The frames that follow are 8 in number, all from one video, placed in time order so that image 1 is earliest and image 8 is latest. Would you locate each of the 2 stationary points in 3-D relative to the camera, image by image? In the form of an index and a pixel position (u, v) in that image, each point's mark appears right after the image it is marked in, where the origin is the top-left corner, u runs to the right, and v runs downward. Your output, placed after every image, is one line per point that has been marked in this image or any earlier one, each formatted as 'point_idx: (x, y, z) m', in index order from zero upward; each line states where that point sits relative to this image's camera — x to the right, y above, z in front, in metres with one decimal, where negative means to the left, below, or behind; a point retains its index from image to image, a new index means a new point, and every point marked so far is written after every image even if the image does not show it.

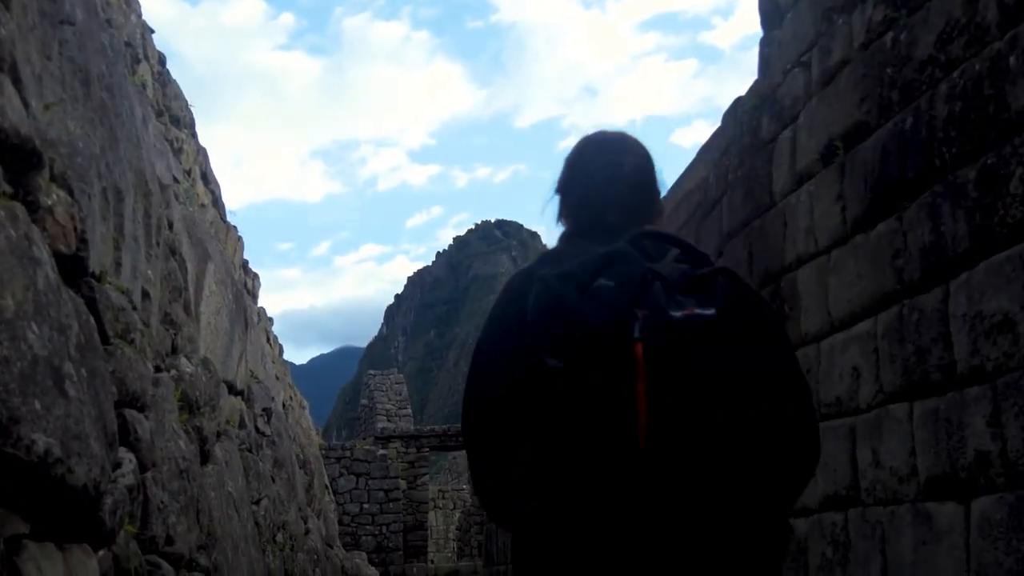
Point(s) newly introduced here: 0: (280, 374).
0: (-2.0, -0.7, +9.6) m
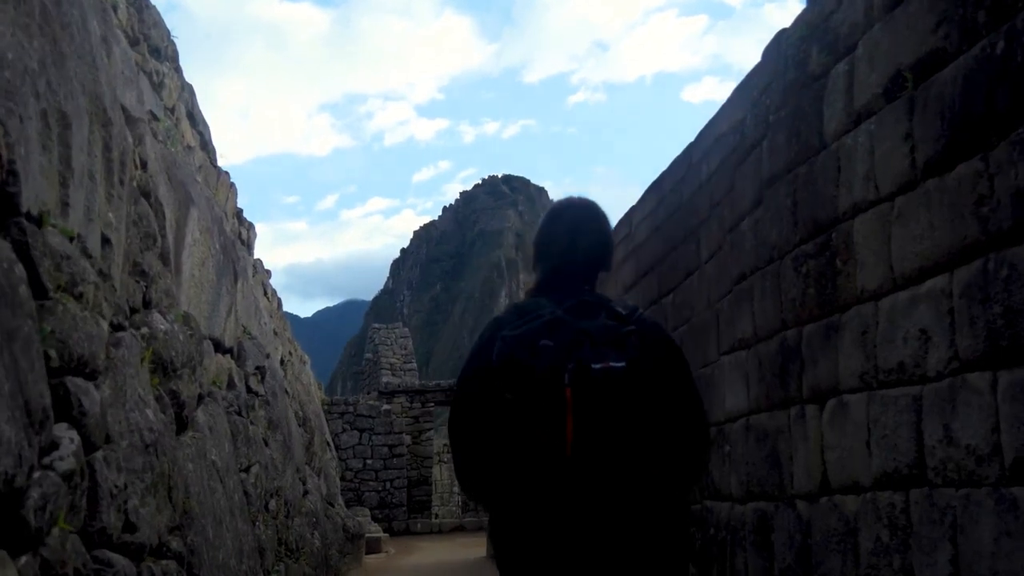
0: (-1.9, -0.3, +9.2) m
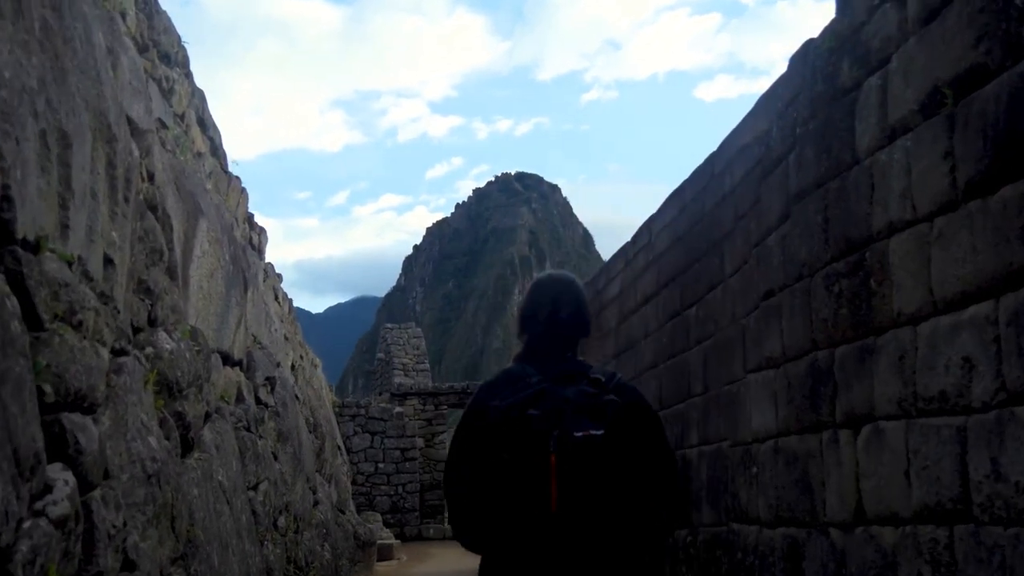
0: (-1.8, -0.4, +9.1) m
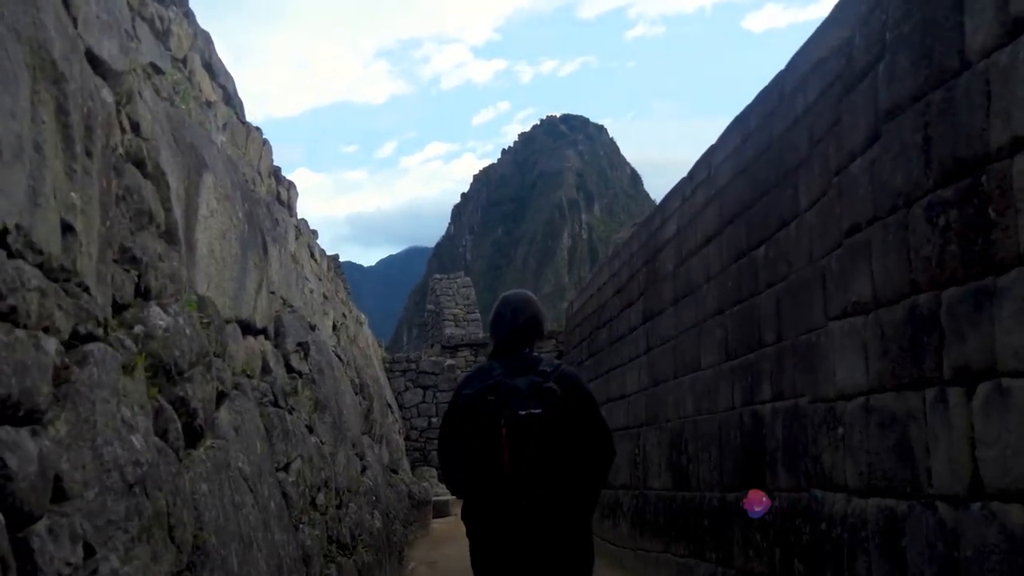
0: (-1.4, 0.0, +8.7) m
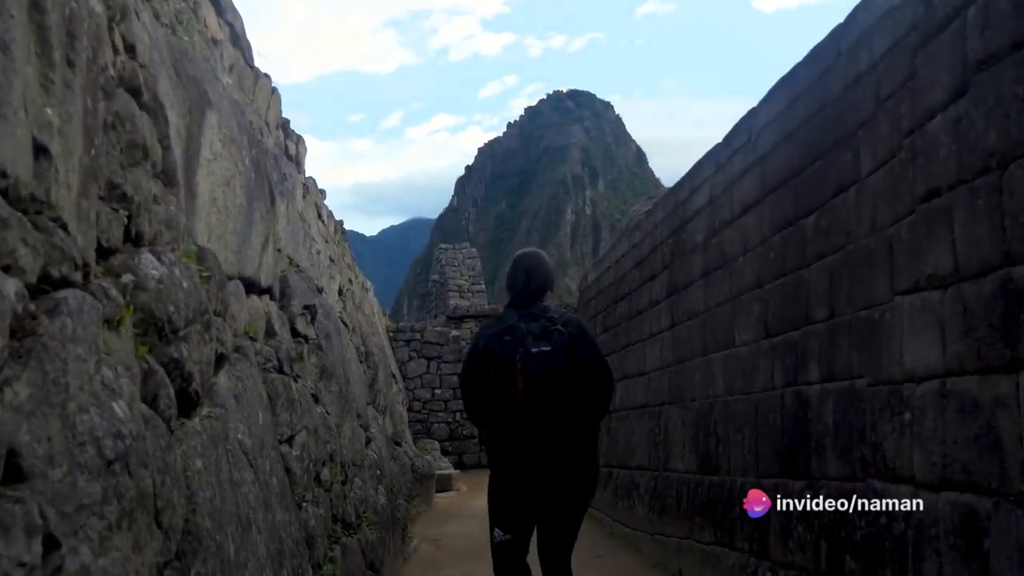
0: (-1.3, +0.2, +8.3) m
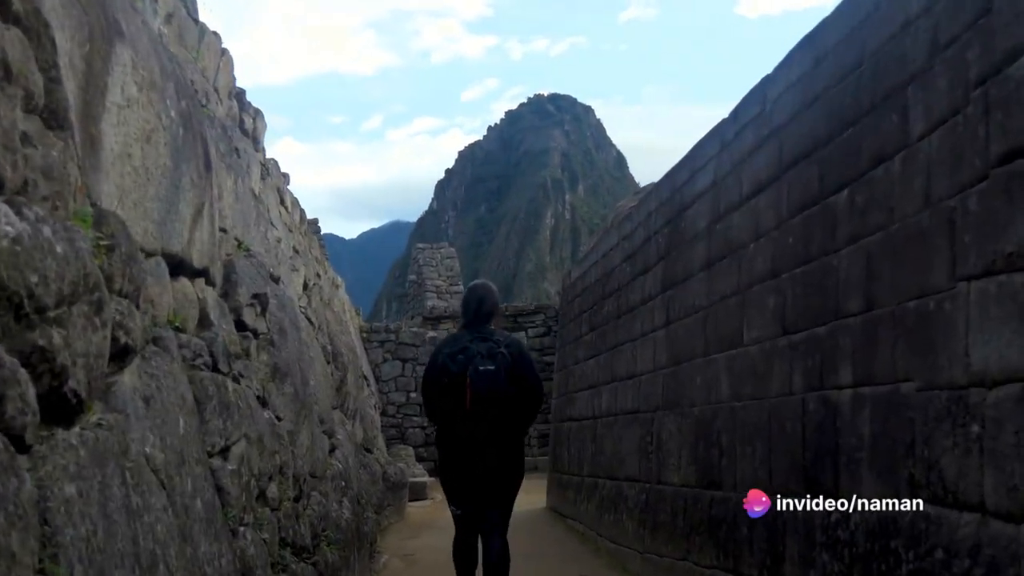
0: (-1.4, +0.3, +7.6) m
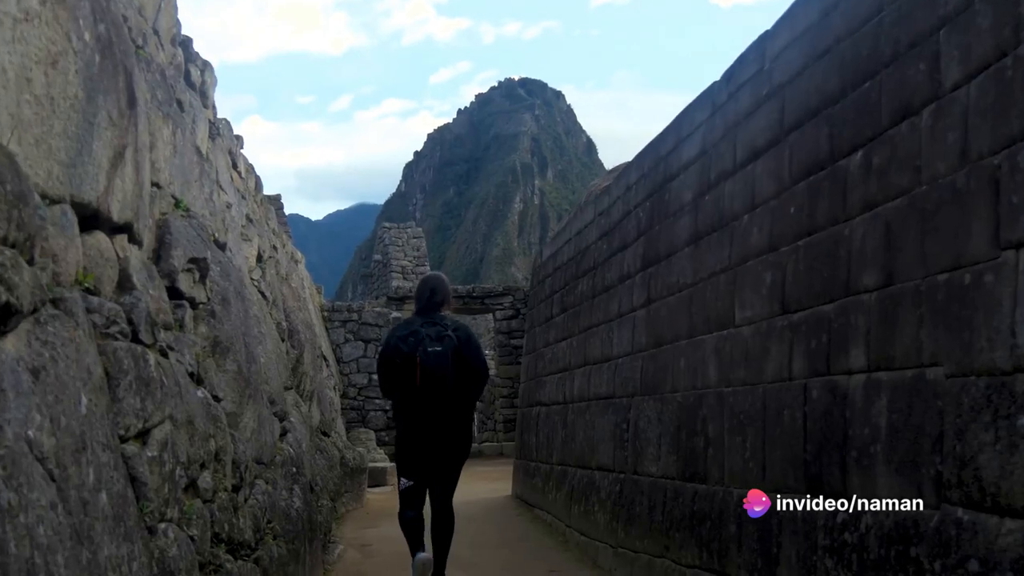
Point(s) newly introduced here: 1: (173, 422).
0: (-1.6, +0.5, +7.1) m
1: (-0.9, -0.4, +3.1) m
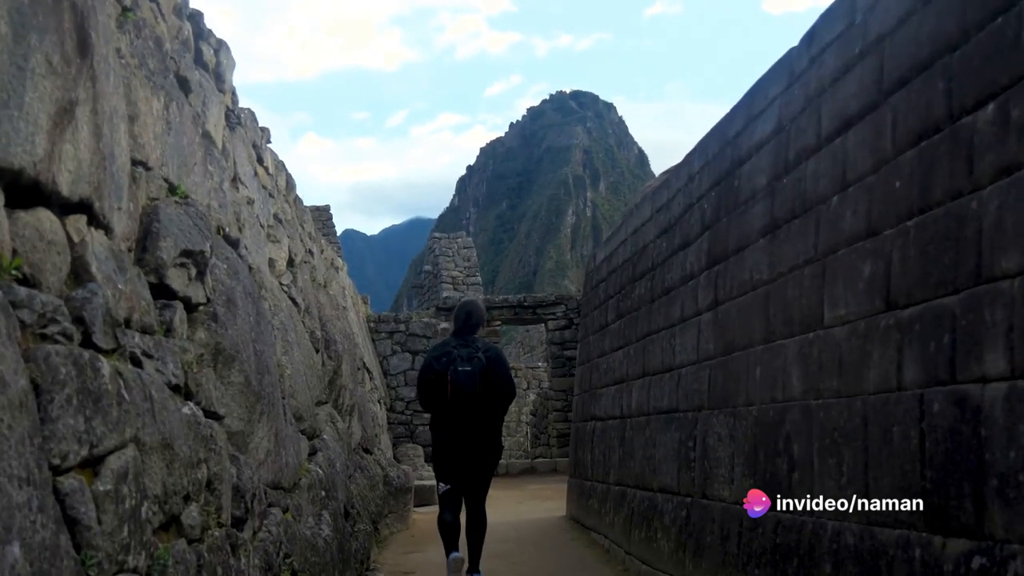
0: (-1.3, +0.4, +6.5) m
1: (-0.8, -0.3, +2.5) m
